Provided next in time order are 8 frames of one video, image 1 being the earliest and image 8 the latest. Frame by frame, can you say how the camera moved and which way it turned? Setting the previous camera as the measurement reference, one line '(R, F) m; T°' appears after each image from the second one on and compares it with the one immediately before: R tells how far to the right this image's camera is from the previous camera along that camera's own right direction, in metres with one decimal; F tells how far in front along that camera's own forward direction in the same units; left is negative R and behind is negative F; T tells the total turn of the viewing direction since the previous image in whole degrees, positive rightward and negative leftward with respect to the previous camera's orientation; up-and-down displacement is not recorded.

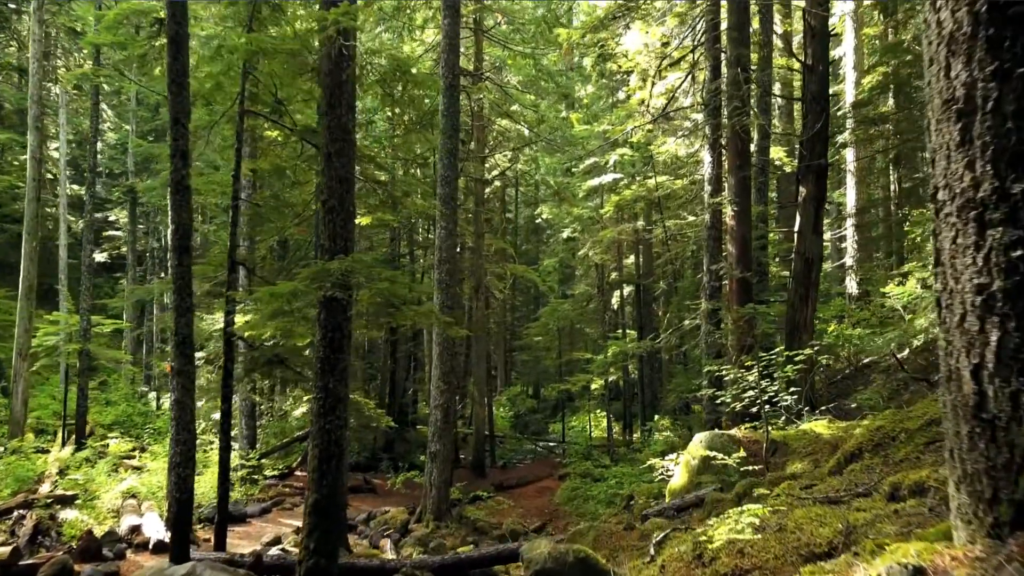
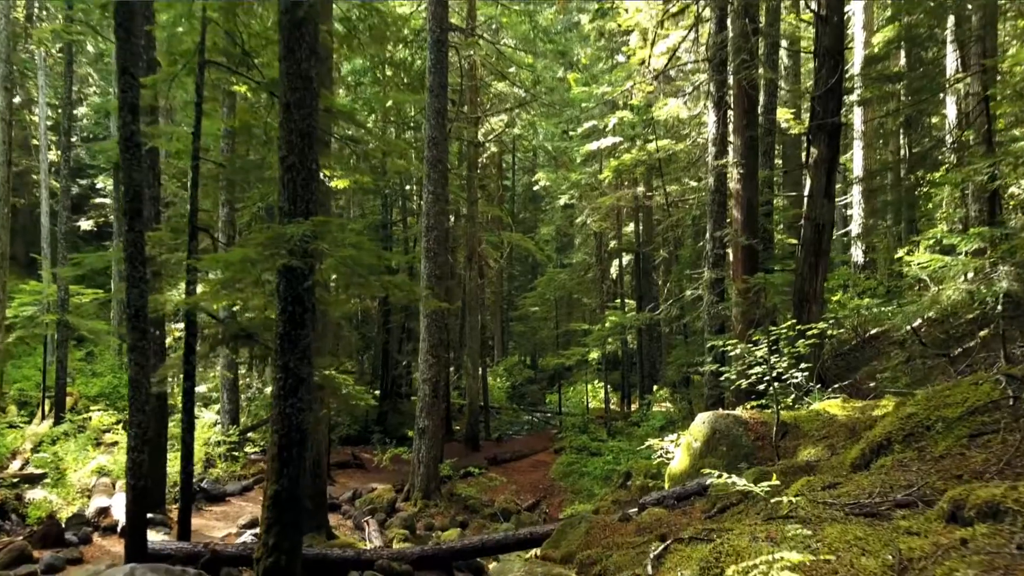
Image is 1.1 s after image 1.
(+0.1, +0.7) m; 0°
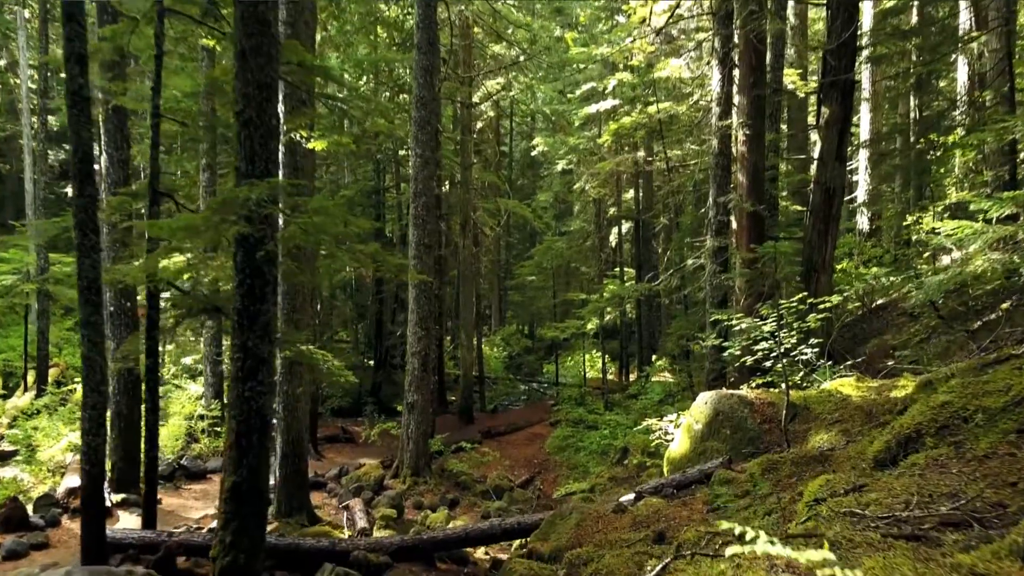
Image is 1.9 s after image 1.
(+0.1, +0.6) m; 0°
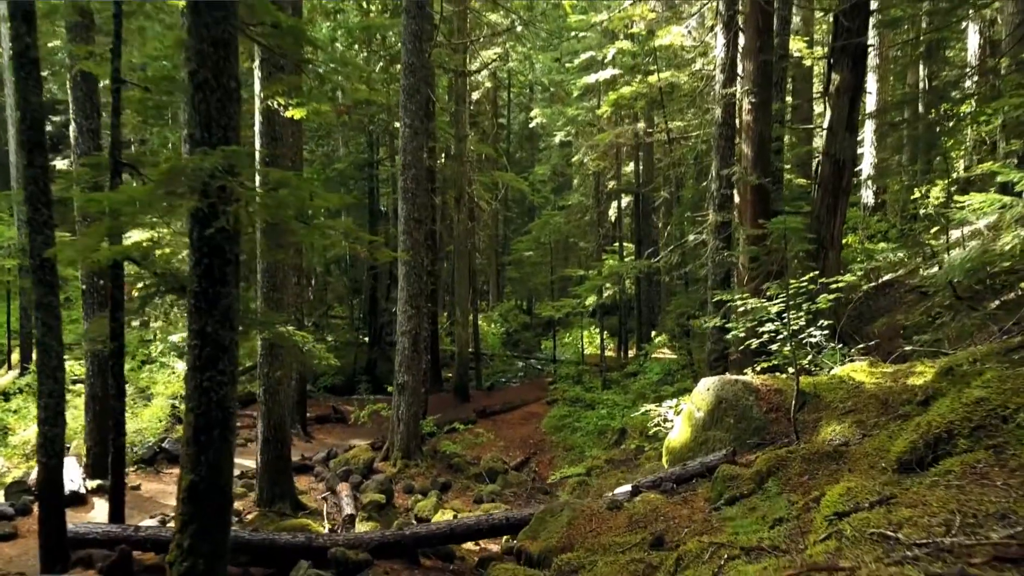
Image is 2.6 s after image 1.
(+0.1, +0.4) m; 0°
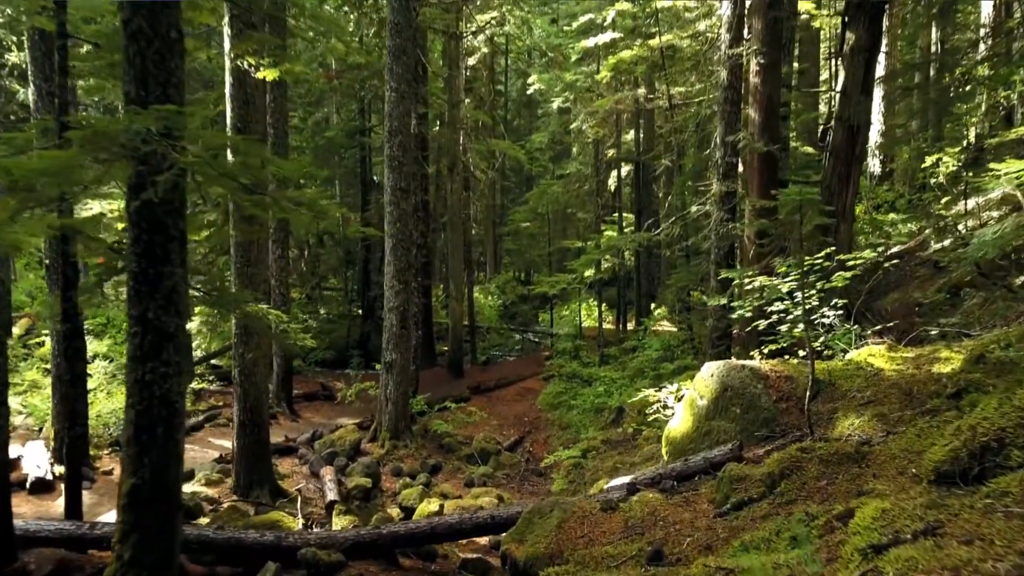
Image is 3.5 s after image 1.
(+0.1, +0.5) m; 0°
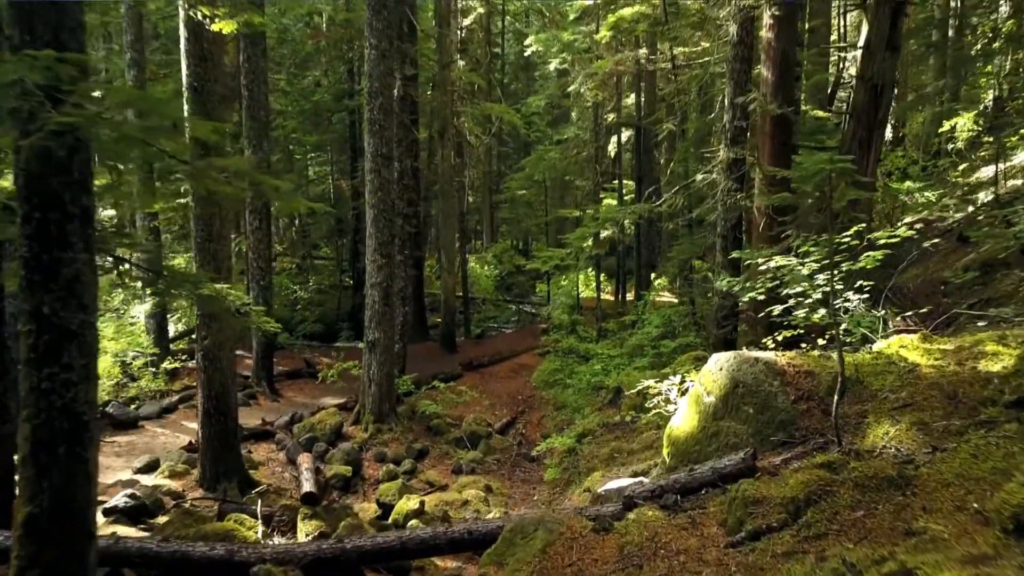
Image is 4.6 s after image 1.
(+0.1, +0.7) m; 0°
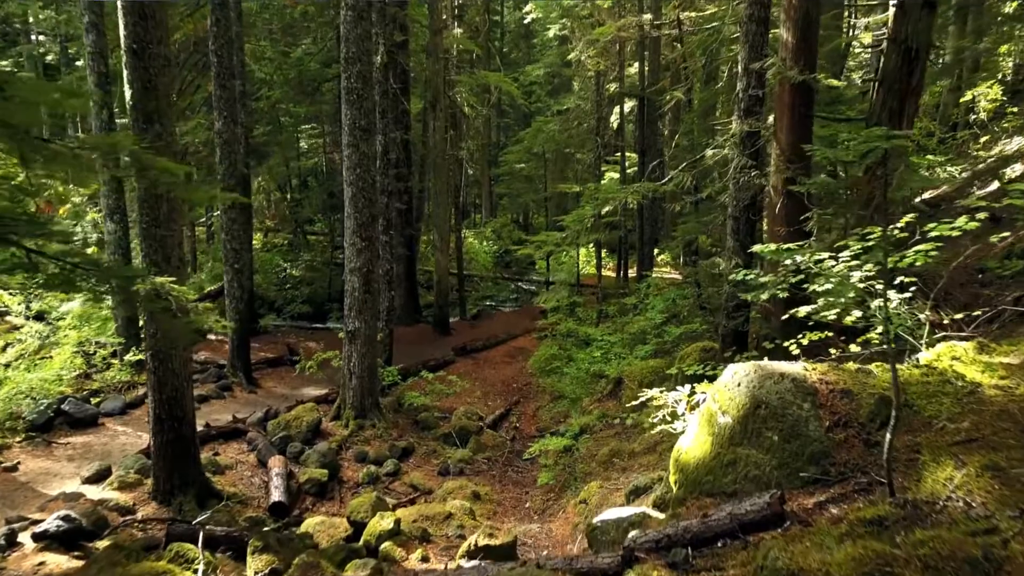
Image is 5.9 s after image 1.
(+0.1, +0.8) m; 0°
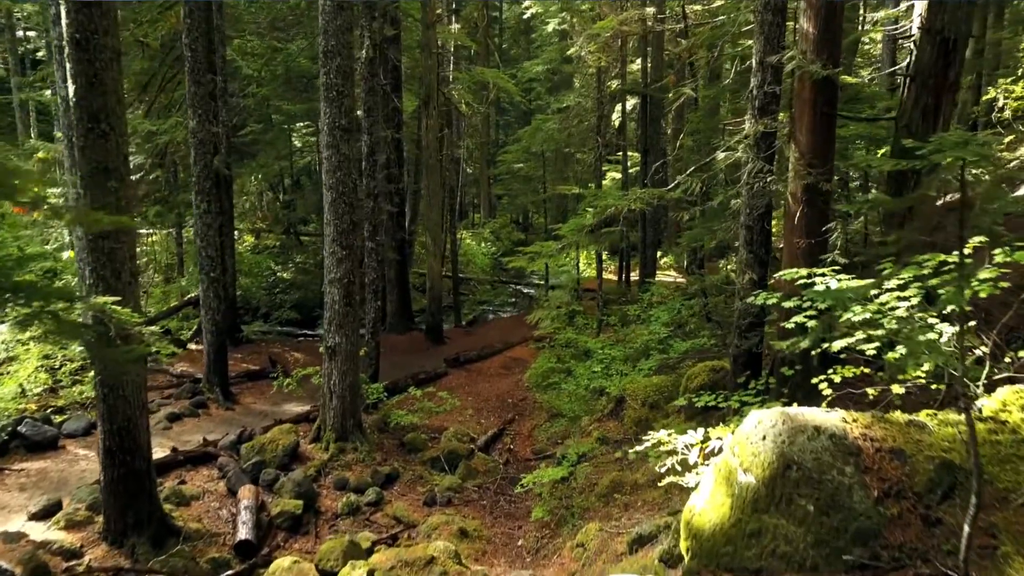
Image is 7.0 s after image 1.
(+0.1, +0.7) m; 0°
